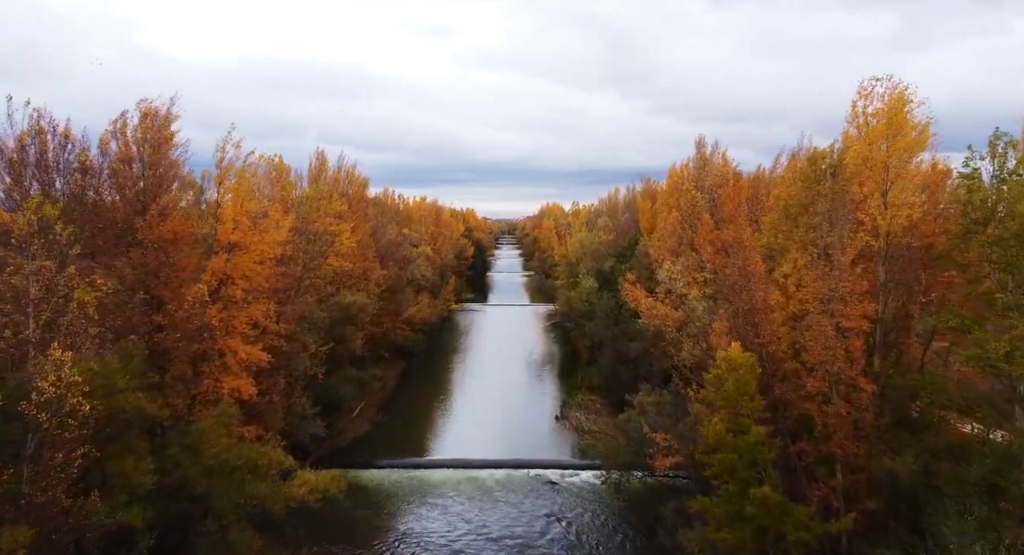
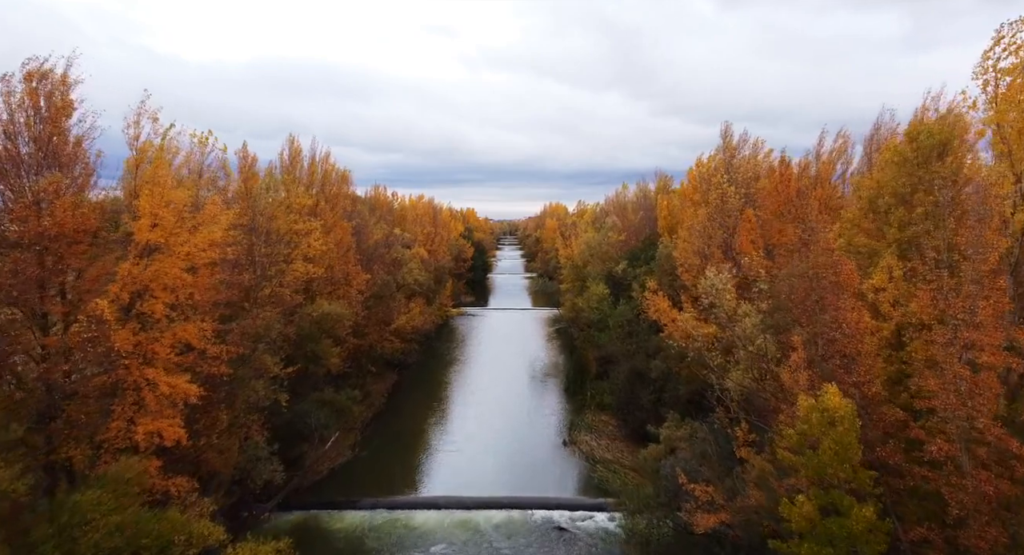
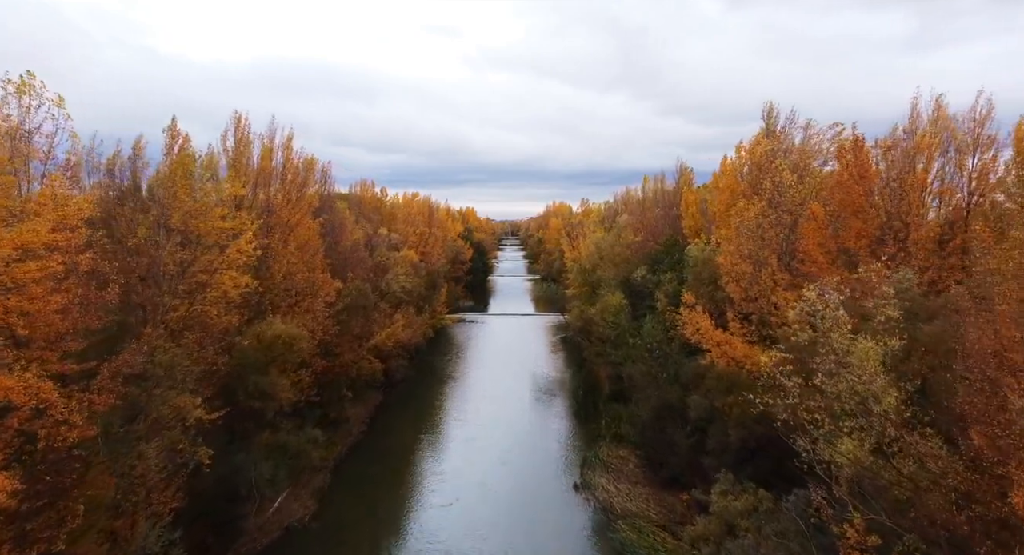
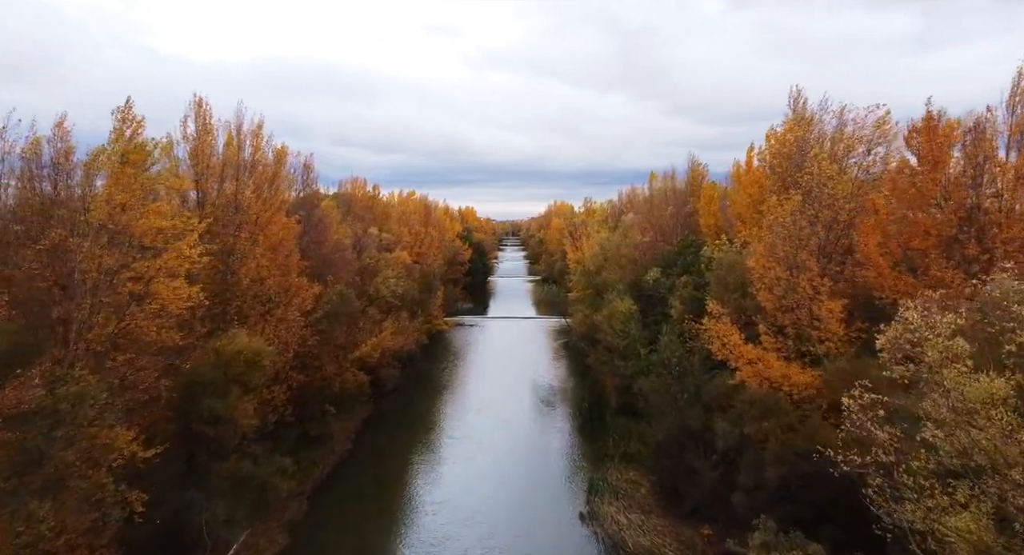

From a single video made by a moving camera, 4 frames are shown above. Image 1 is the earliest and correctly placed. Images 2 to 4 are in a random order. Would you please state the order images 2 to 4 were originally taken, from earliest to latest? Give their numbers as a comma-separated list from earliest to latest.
2, 3, 4
